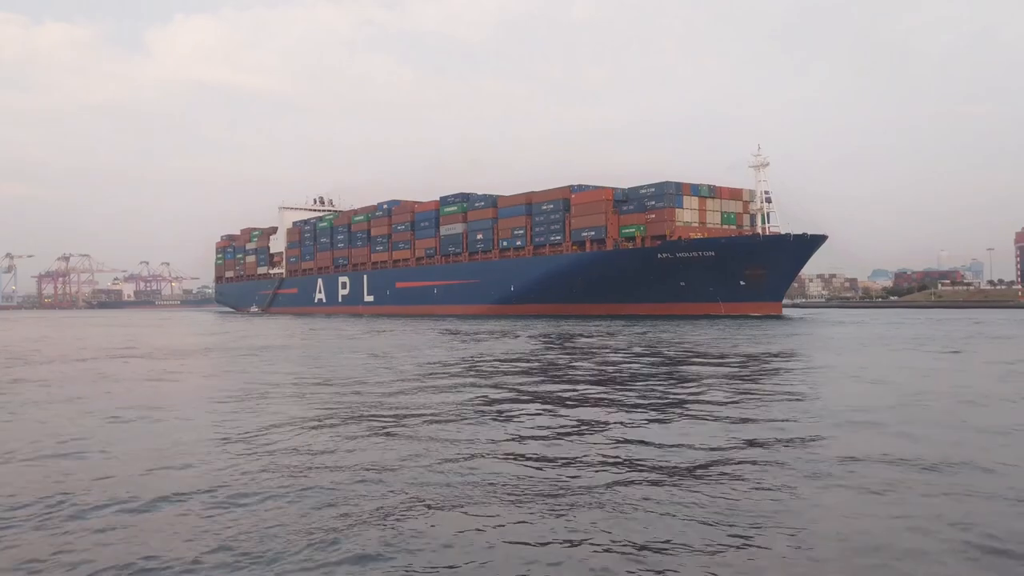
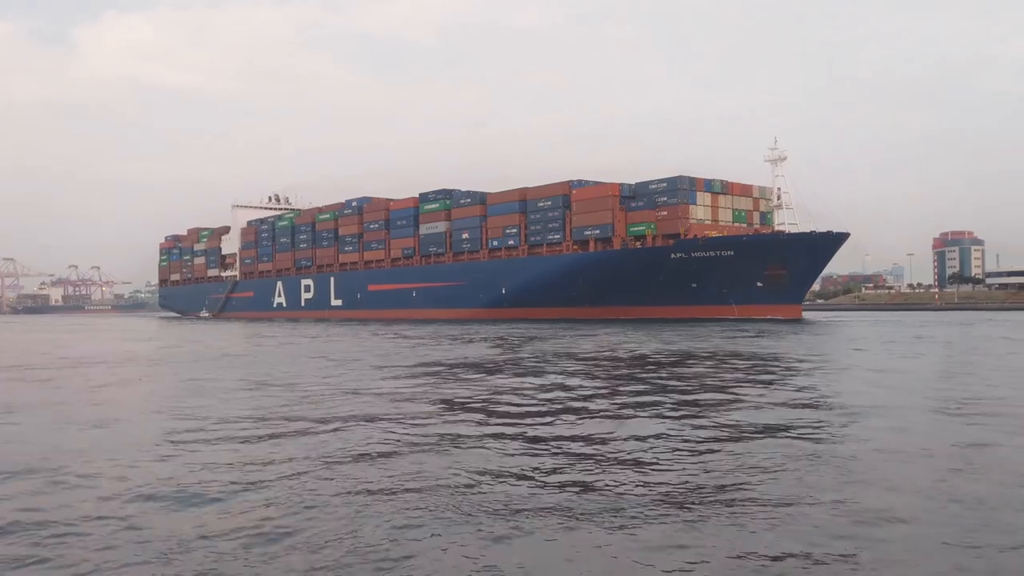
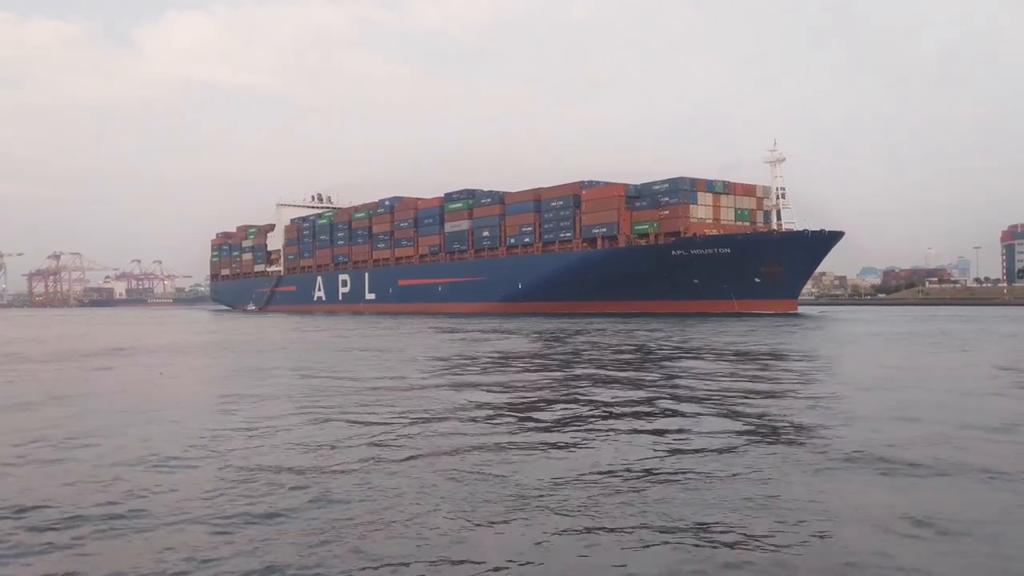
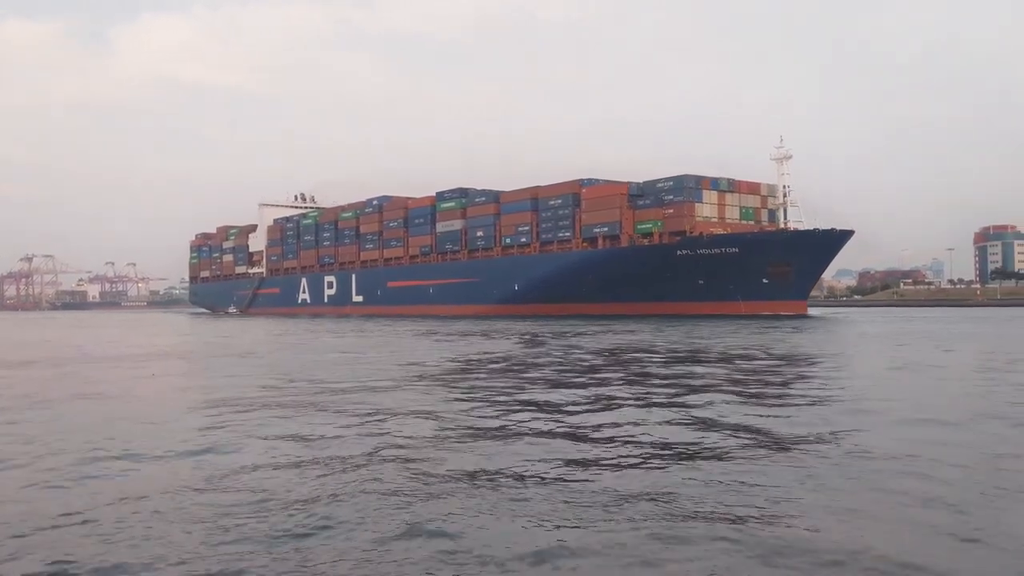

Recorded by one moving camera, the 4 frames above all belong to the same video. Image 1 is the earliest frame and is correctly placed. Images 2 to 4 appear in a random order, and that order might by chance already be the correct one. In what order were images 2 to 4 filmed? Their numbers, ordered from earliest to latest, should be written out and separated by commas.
3, 4, 2
